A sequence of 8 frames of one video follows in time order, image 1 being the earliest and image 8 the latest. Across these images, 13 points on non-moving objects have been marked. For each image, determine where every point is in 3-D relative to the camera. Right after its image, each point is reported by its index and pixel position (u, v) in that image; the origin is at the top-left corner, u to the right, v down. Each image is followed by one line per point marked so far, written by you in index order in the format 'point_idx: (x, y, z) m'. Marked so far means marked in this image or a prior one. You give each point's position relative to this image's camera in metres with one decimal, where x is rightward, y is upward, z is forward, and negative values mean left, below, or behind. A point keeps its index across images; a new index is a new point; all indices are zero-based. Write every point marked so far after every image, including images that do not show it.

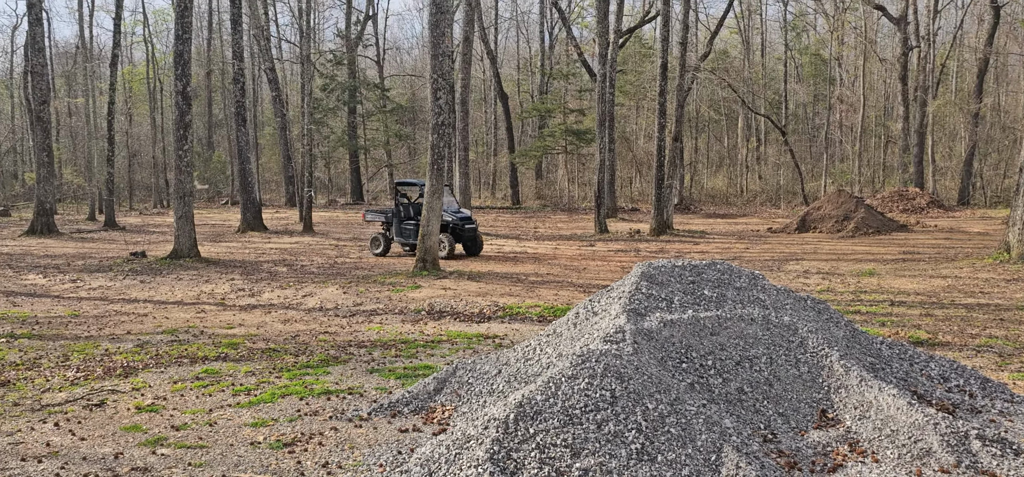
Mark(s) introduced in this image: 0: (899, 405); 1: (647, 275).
0: (+3.7, -1.6, +5.9) m
1: (+1.5, -0.4, +7.9) m
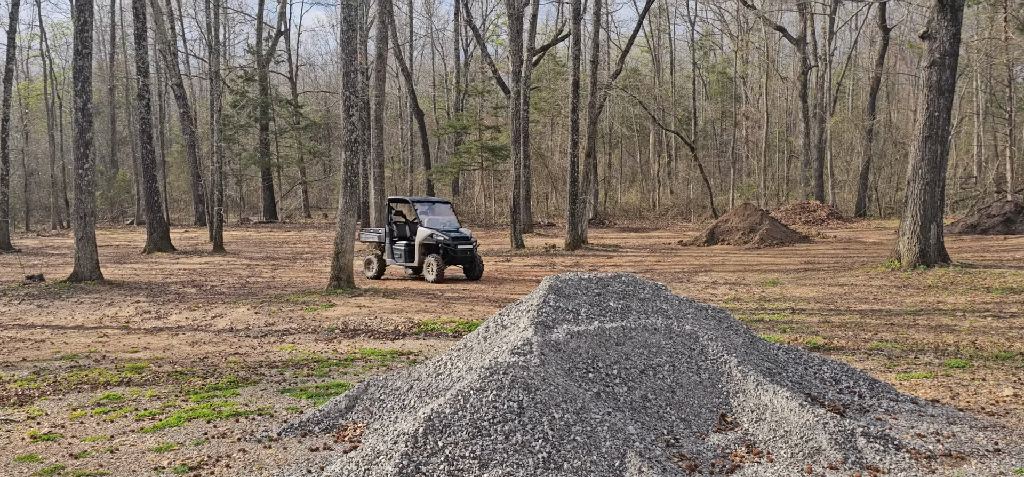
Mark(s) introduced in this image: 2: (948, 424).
0: (+2.8, -1.7, +6.2) m
1: (+0.4, -0.6, +8.0) m
2: (+4.3, -1.8, +6.0) m
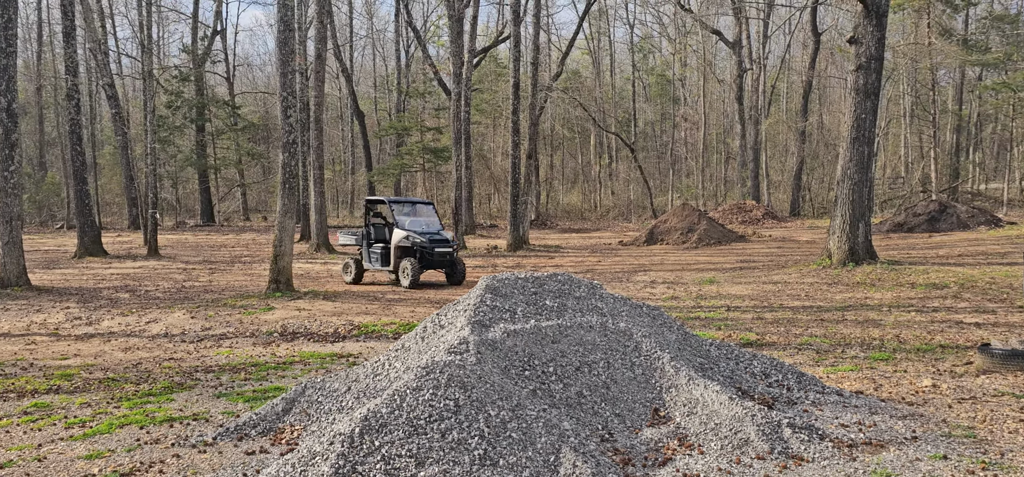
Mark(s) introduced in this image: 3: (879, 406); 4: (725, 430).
0: (+2.2, -1.7, +6.4) m
1: (-0.3, -0.6, +8.1) m
2: (+3.6, -1.8, +6.3) m
3: (+3.8, -1.7, +6.4) m
4: (+2.0, -1.9, +6.0) m
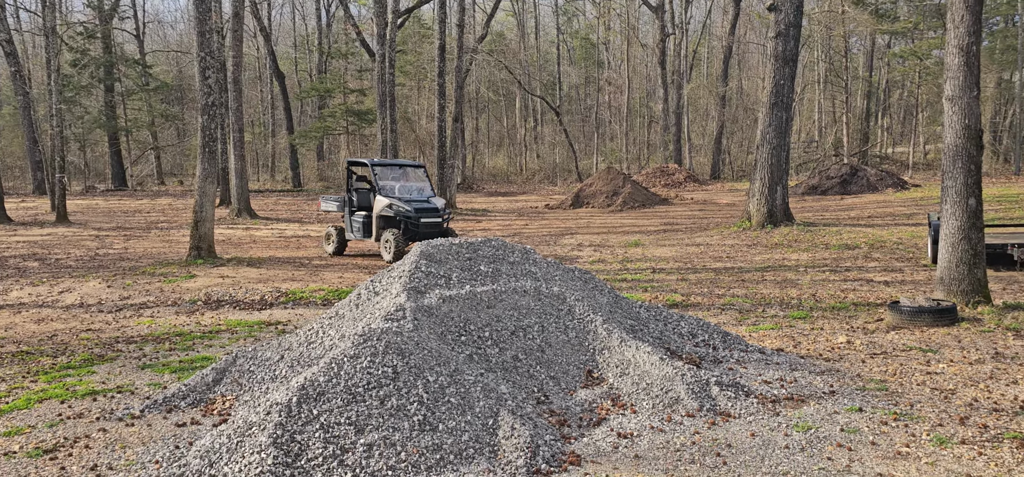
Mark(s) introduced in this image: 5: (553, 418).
0: (+1.5, -1.3, +6.6) m
1: (-1.1, -0.2, +8.0) m
2: (+3.0, -1.4, +6.6) m
3: (+3.1, -1.4, +6.8) m
4: (+1.4, -1.5, +6.2) m
5: (+0.4, -1.7, +5.9) m
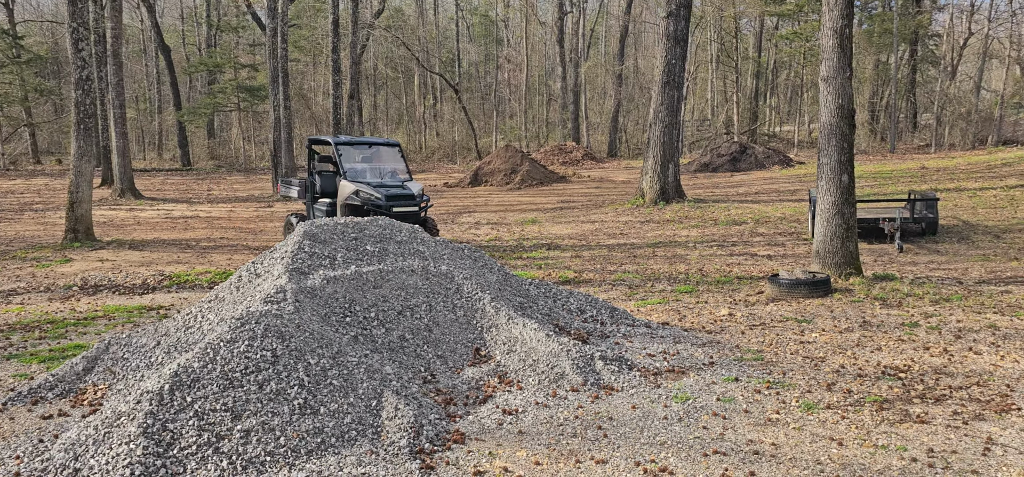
0: (+0.3, -1.1, +6.6) m
1: (-2.4, +0.1, +7.8) m
2: (+1.7, -1.1, +6.8) m
3: (+1.9, -1.1, +6.9) m
4: (+0.2, -1.3, +6.3) m
5: (-0.7, -1.5, +5.9) m
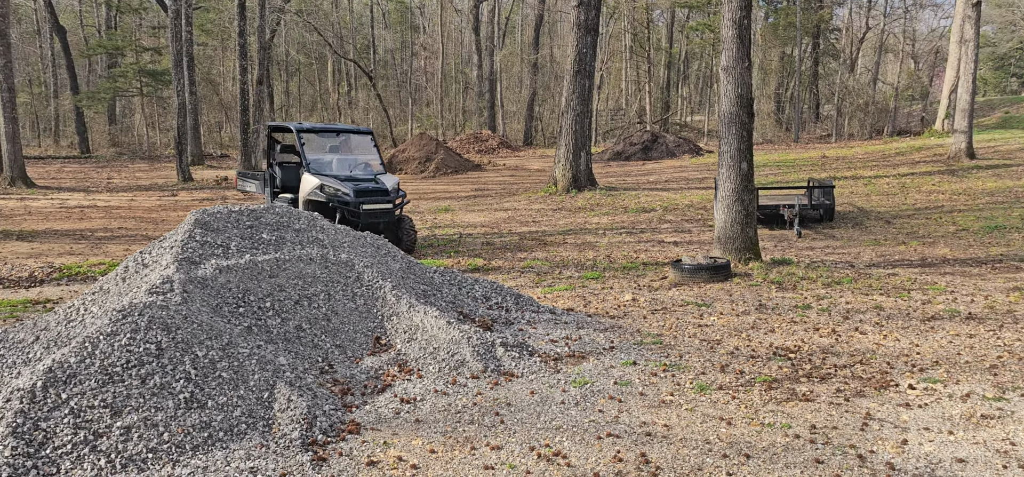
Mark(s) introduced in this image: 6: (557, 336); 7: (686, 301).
0: (-0.8, -0.9, +6.5) m
1: (-3.6, +0.2, +7.5) m
2: (+0.7, -1.0, +6.8) m
3: (+0.8, -0.9, +7.0) m
4: (-0.8, -1.2, +6.2) m
5: (-1.7, -1.4, +5.7) m
6: (+0.4, -1.1, +6.6) m
7: (+2.0, -0.7, +7.2) m
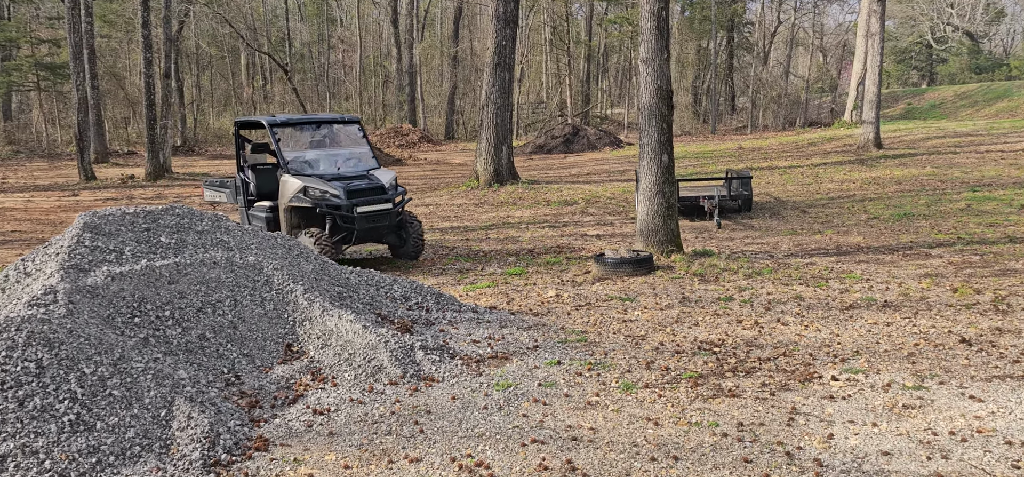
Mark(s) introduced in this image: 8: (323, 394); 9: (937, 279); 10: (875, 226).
0: (-1.6, -0.9, +6.2) m
1: (-4.5, +0.1, +6.9) m
2: (-0.2, -1.0, +6.6) m
3: (0.0, -0.9, +6.8) m
4: (-1.6, -1.2, +5.9) m
5: (-2.4, -1.4, +5.3) m
6: (-0.4, -1.0, +6.4) m
7: (+1.1, -0.7, +7.2) m
8: (-1.8, -1.4, +5.4) m
9: (+4.4, -0.4, +6.4) m
10: (+5.3, +0.2, +9.0) m
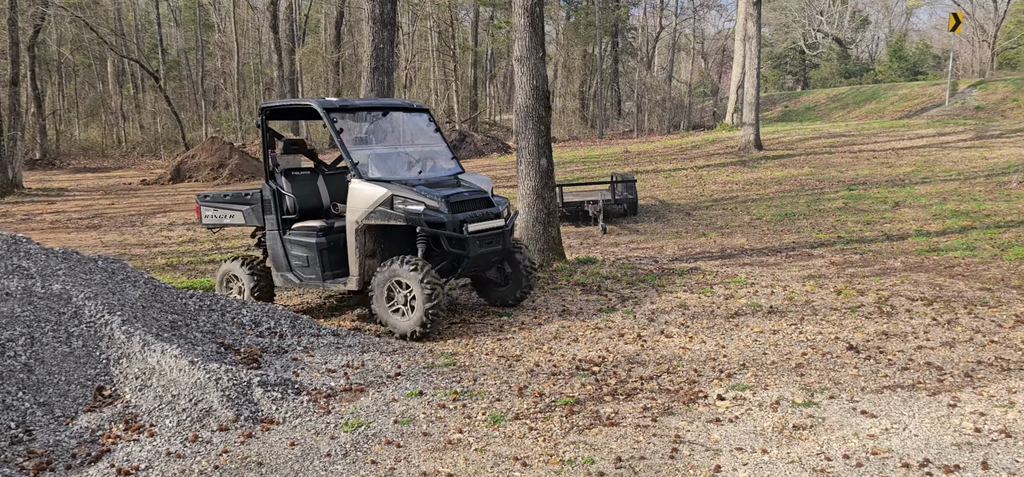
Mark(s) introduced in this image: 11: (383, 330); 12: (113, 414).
0: (-2.7, -1.1, +5.3) m
1: (-5.7, -0.1, +5.6) m
2: (-1.4, -1.1, +6.0) m
3: (-1.3, -1.0, +6.2) m
4: (-2.6, -1.3, +5.0) m
5: (-3.4, -1.5, +4.3) m
6: (-1.6, -1.1, +5.7) m
7: (-0.2, -0.8, +6.7) m
8: (-2.8, -1.5, +4.5) m
9: (+3.2, -0.4, +6.5) m
10: (+3.7, +0.2, +9.2) m
11: (-1.2, -0.9, +6.4) m
12: (-3.1, -1.4, +5.0) m
